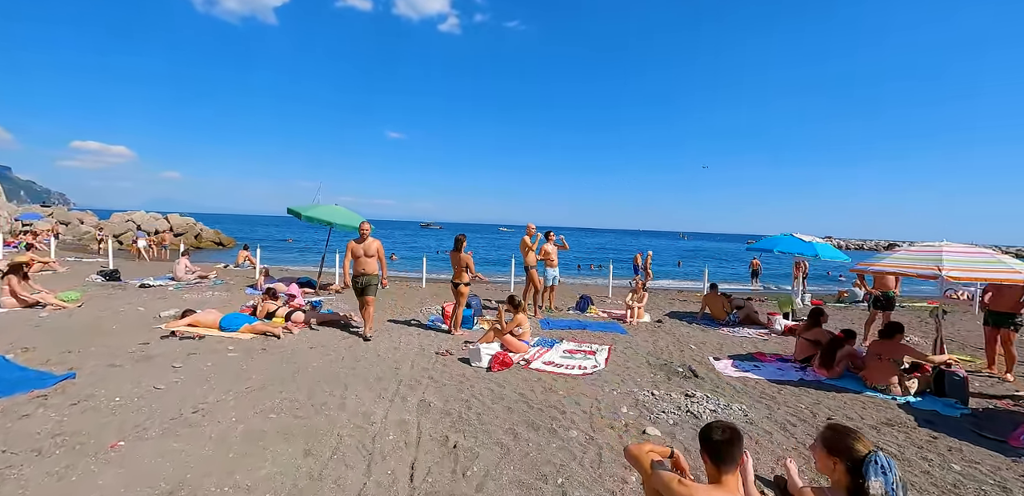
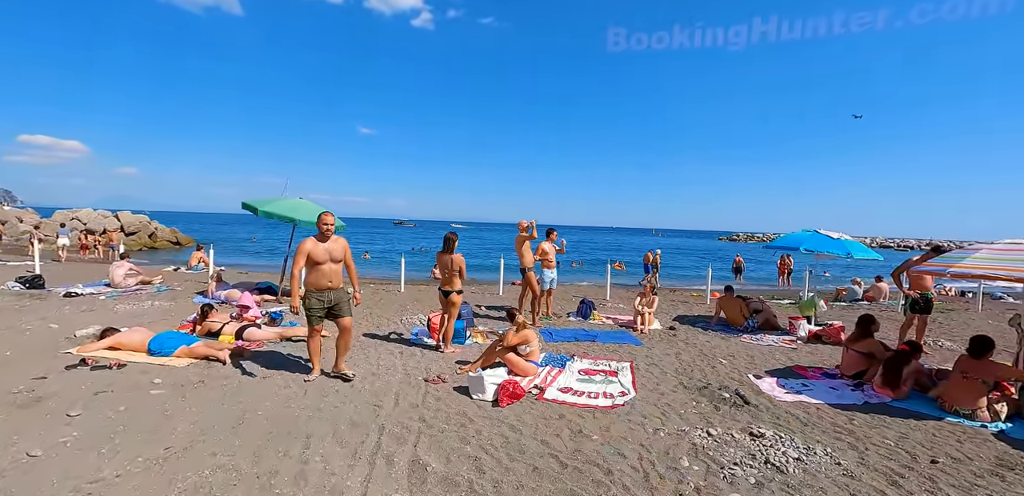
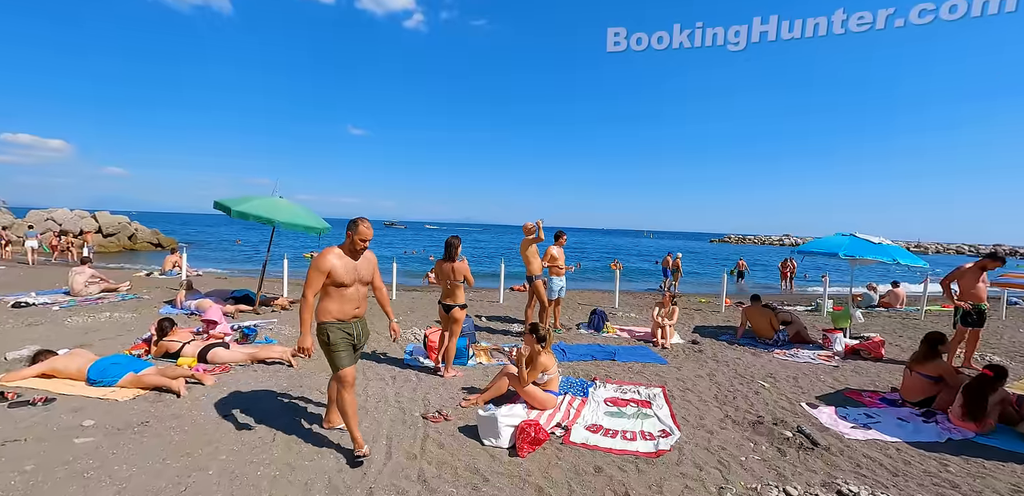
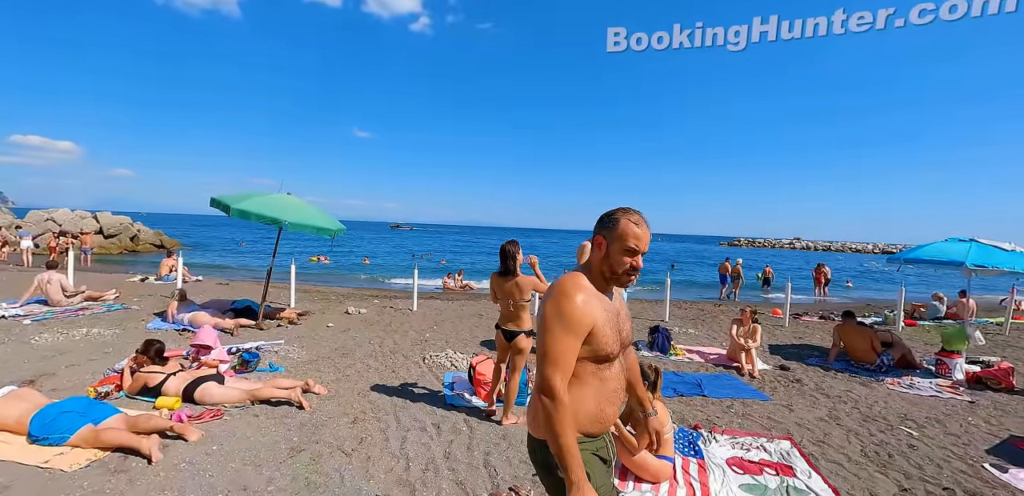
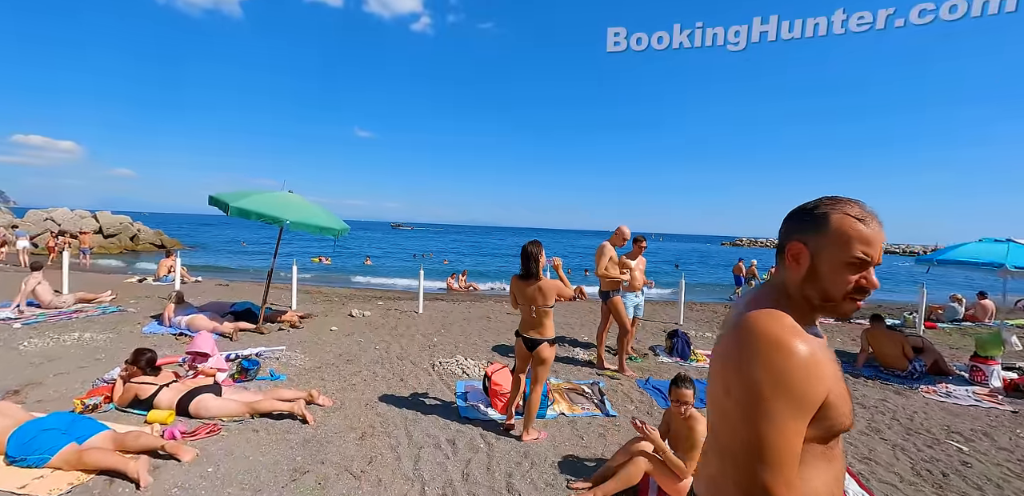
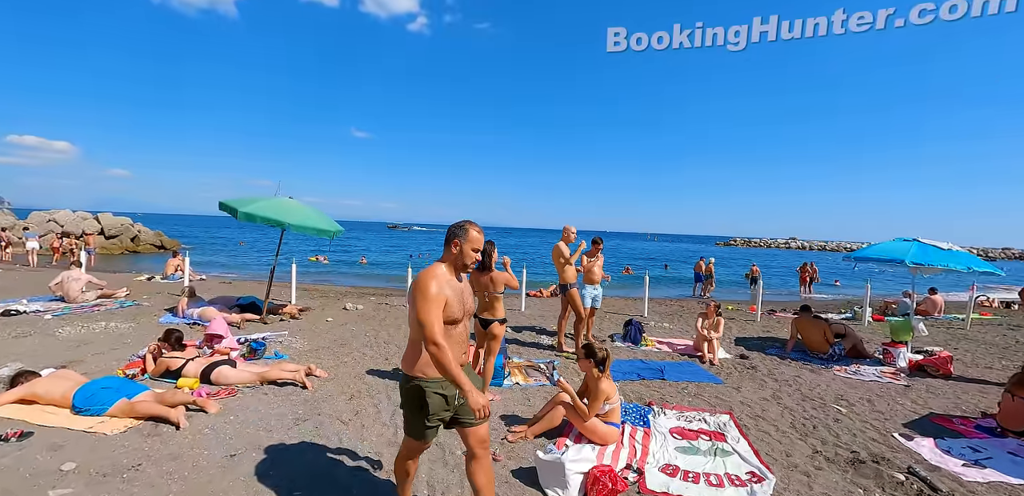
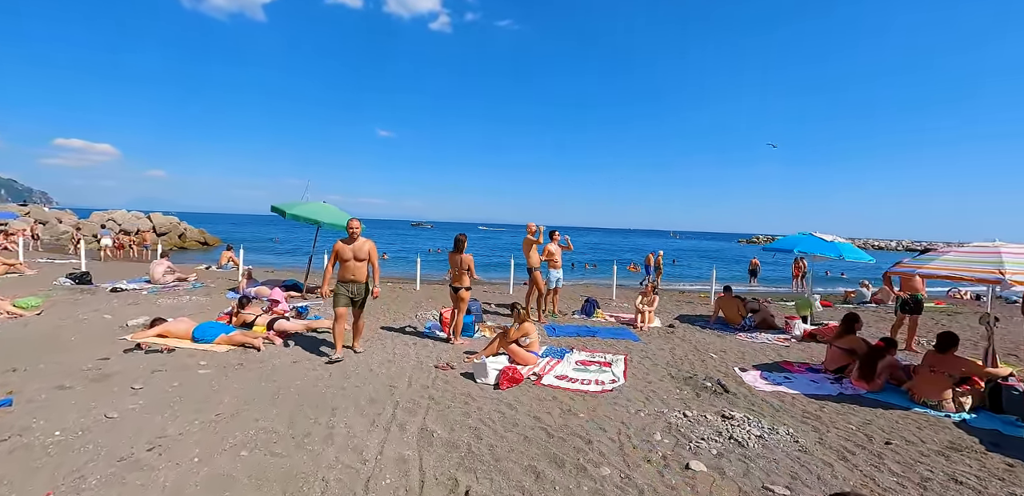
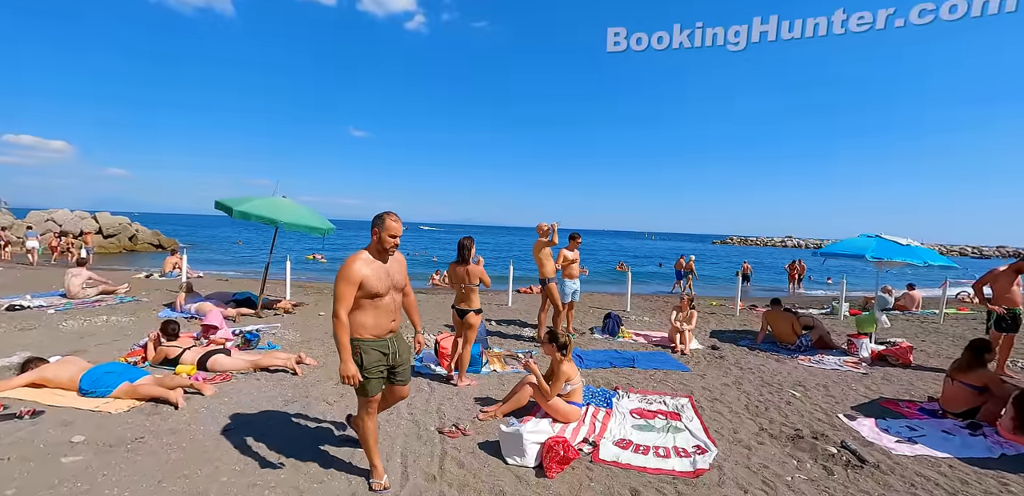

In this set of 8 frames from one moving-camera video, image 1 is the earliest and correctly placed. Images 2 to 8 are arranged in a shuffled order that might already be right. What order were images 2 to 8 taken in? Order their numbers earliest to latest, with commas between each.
7, 2, 3, 8, 6, 4, 5
